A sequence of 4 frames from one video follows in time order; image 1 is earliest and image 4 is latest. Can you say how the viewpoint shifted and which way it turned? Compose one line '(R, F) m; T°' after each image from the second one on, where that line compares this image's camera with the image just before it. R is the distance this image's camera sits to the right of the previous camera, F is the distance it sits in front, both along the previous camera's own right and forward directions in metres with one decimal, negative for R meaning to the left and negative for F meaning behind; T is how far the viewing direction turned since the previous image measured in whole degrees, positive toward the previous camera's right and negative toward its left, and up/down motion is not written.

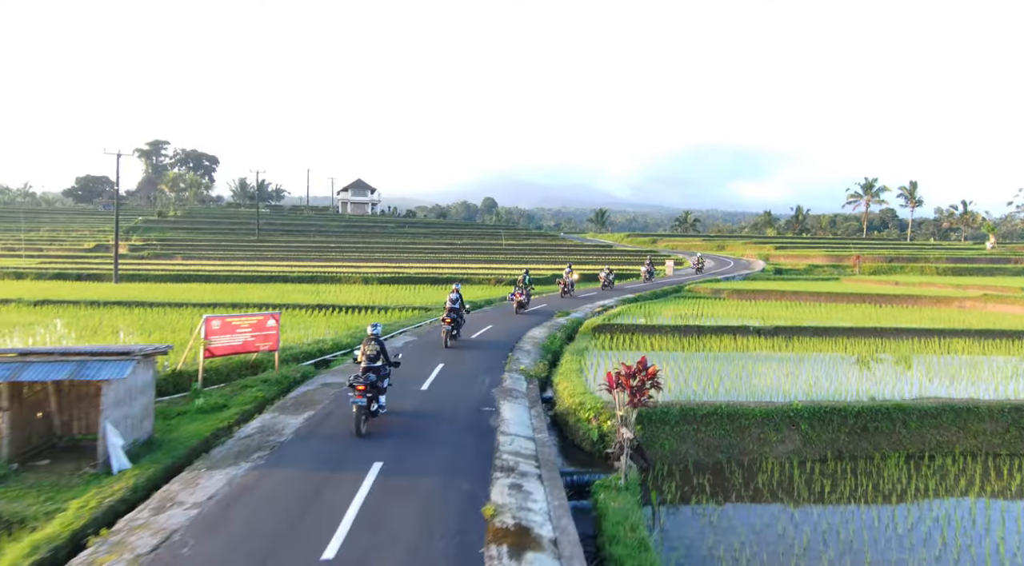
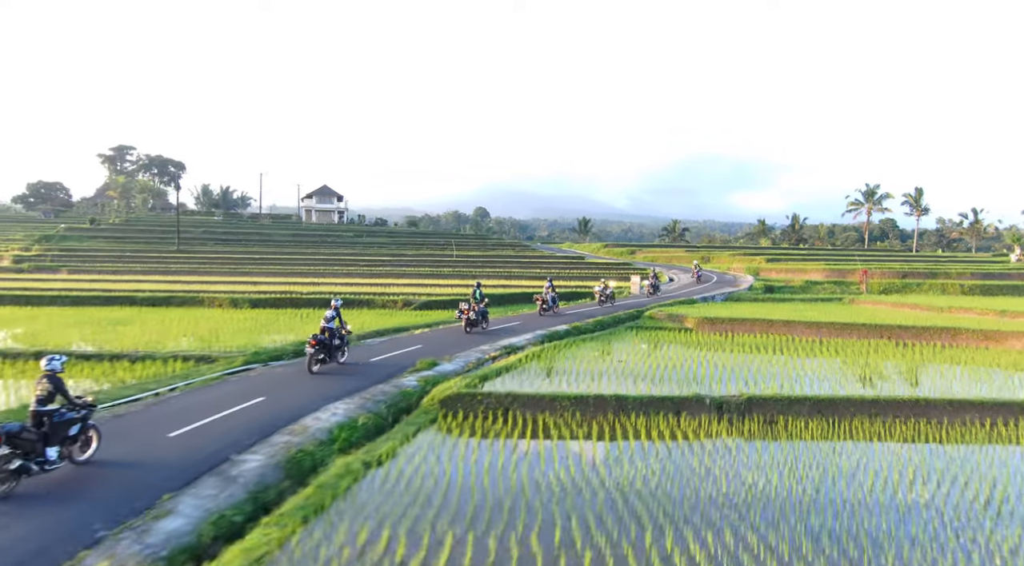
(+3.0, +8.0) m; 0°
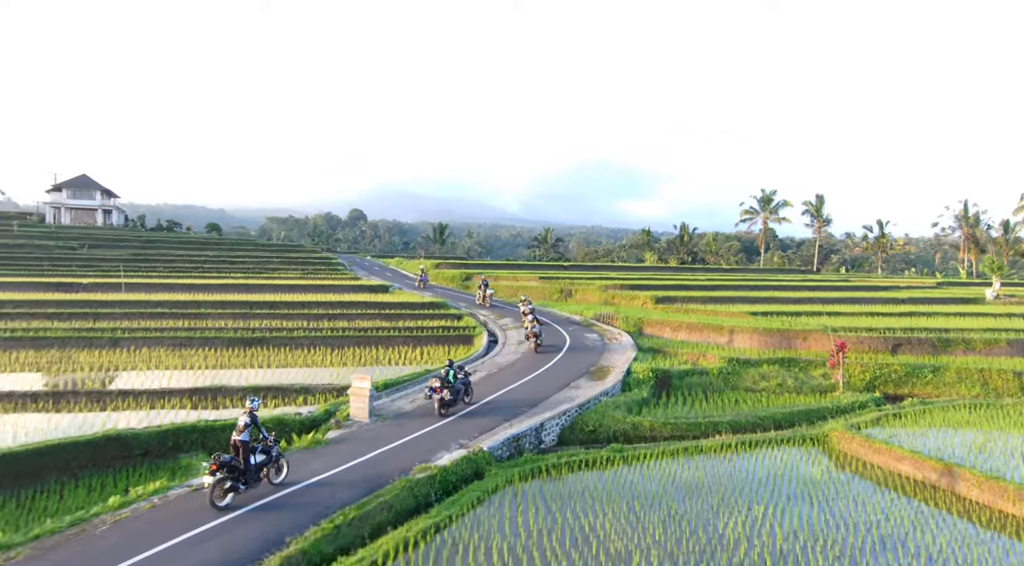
(+6.7, +21.4) m; +8°
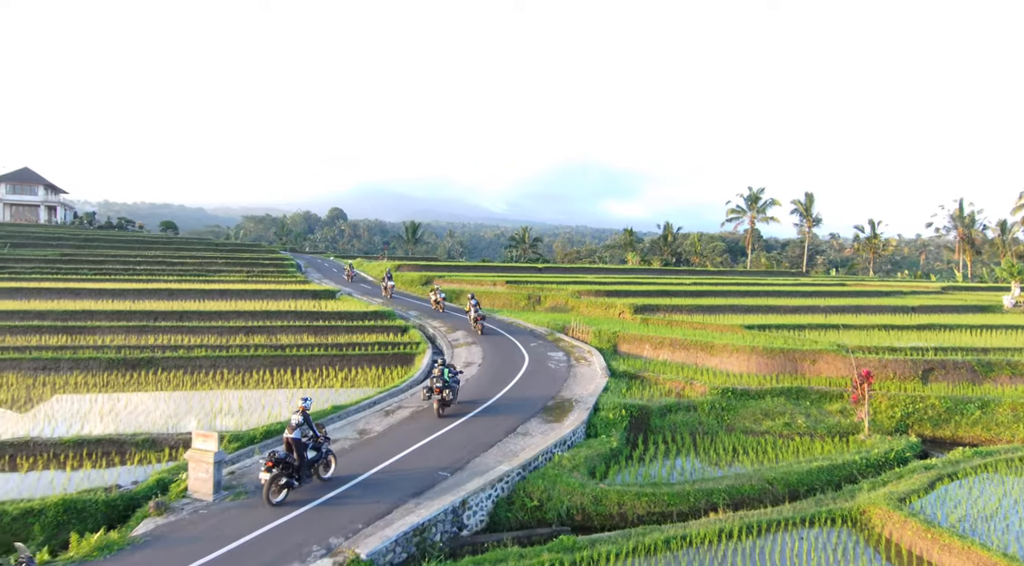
(+1.1, +4.9) m; +1°
